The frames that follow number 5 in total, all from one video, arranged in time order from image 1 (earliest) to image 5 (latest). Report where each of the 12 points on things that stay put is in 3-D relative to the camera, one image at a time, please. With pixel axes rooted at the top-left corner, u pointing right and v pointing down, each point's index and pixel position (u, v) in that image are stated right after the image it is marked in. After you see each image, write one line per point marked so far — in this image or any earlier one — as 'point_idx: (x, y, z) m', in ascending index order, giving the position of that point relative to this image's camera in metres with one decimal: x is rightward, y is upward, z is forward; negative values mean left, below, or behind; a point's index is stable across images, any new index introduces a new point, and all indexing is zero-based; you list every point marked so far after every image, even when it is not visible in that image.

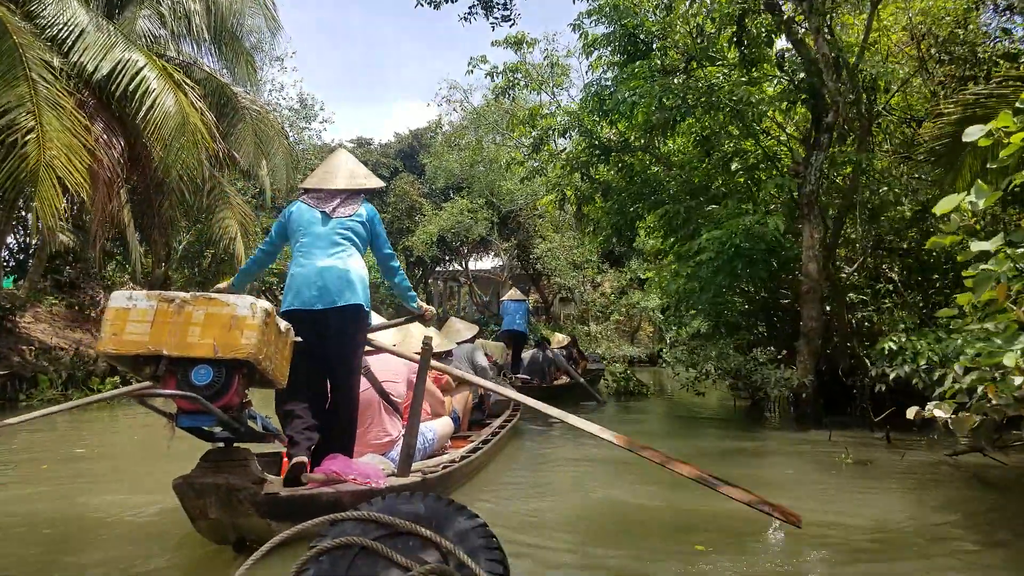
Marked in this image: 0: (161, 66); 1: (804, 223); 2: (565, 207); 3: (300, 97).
0: (-3.6, +2.3, +9.3) m
1: (+2.4, +0.5, +7.5) m
2: (+0.7, +1.1, +12.7) m
3: (-4.4, +4.0, +18.8) m
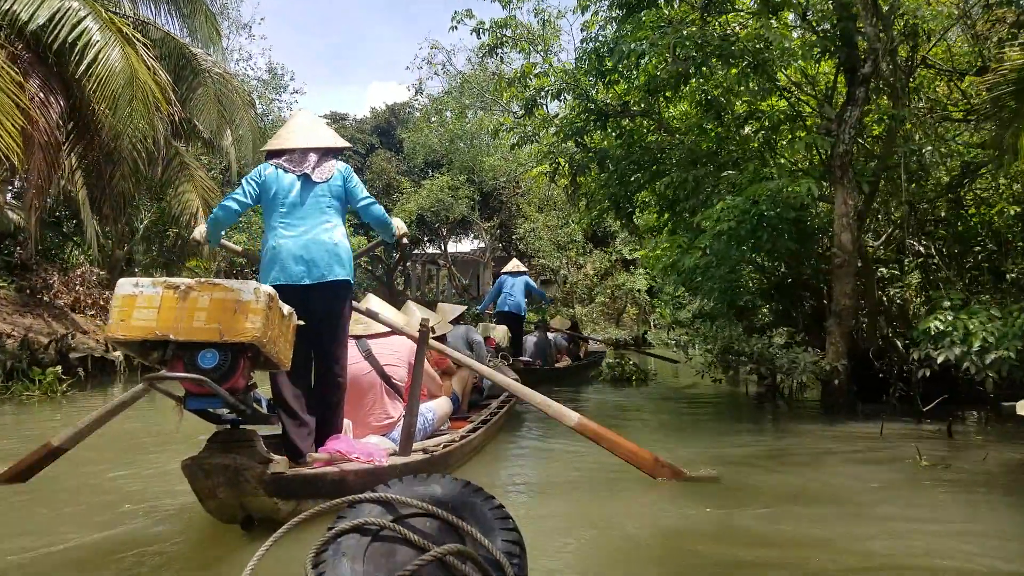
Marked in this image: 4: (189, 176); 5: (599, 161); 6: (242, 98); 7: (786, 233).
0: (-3.7, +2.5, +8.3) m
1: (+2.4, +0.7, +6.6) m
2: (+0.5, +1.4, +11.8) m
3: (-4.8, +4.4, +17.8) m
4: (-4.0, +1.4, +11.1) m
5: (+0.9, +1.4, +9.9) m
6: (-3.6, +2.5, +11.9) m
7: (+2.1, +0.4, +6.9) m
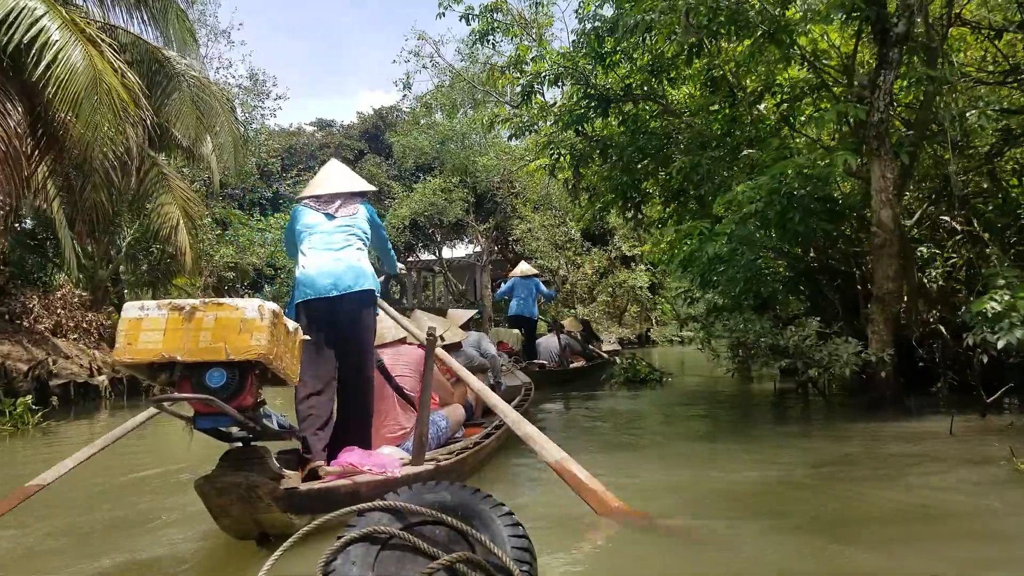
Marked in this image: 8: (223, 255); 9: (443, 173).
0: (-3.8, +2.3, +7.7) m
1: (+2.4, +0.8, +6.0) m
2: (+0.5, +1.4, +11.2) m
3: (-4.9, +4.1, +17.2) m
4: (-4.0, +1.2, +10.5) m
5: (+0.9, +1.4, +9.3) m
6: (-3.6, +2.3, +11.3) m
7: (+2.1, +0.5, +6.3) m
8: (-4.6, +0.5, +14.3) m
9: (-1.5, +2.5, +19.9) m
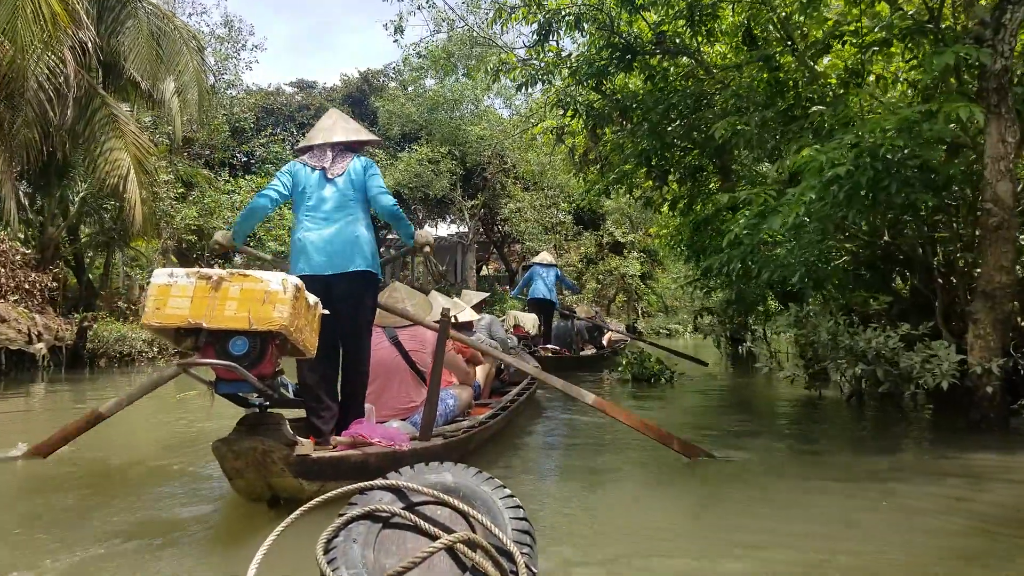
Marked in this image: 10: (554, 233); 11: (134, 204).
0: (-3.6, +2.7, +6.3) m
1: (+2.5, +0.9, +4.8) m
2: (+0.5, +1.6, +9.9) m
3: (-4.9, +4.6, +15.7) m
4: (-4.0, +1.6, +9.1) m
5: (+1.0, +1.6, +8.0) m
6: (-3.6, +2.7, +9.9) m
7: (+2.2, +0.6, +5.1) m
8: (-4.7, +1.0, +12.9) m
9: (-1.7, +3.0, +18.5) m
10: (+0.9, +1.2, +18.8) m
11: (-3.8, +0.8, +9.1) m
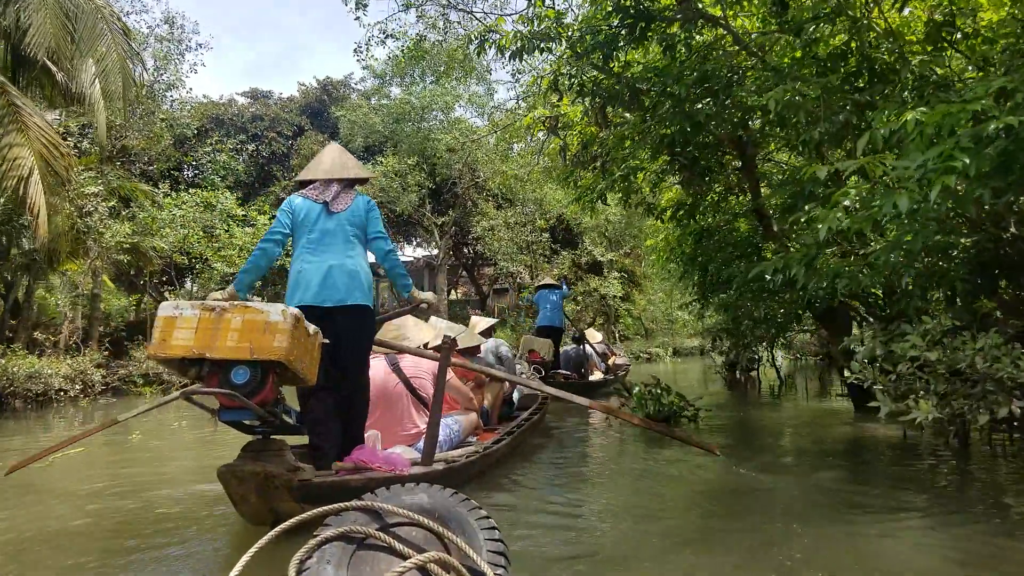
0: (-3.6, +2.5, +4.8) m
1: (+2.6, +0.9, +3.5) m
2: (+0.4, +1.5, +8.5) m
3: (-5.4, +4.2, +14.2) m
4: (-4.1, +1.4, +7.6) m
5: (+0.9, +1.5, +6.6) m
6: (-3.7, +2.5, +8.4) m
7: (+2.3, +0.6, +3.7) m
8: (-4.9, +0.7, +11.3) m
9: (-2.2, +2.5, +17.1) m
10: (+0.4, +0.7, +17.4) m
11: (-3.9, +0.6, +7.5) m
